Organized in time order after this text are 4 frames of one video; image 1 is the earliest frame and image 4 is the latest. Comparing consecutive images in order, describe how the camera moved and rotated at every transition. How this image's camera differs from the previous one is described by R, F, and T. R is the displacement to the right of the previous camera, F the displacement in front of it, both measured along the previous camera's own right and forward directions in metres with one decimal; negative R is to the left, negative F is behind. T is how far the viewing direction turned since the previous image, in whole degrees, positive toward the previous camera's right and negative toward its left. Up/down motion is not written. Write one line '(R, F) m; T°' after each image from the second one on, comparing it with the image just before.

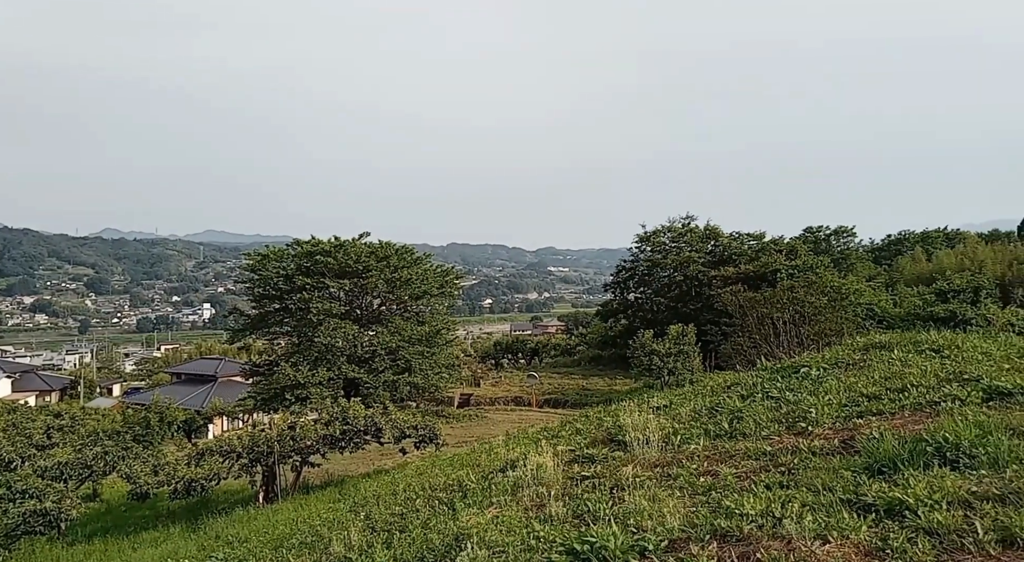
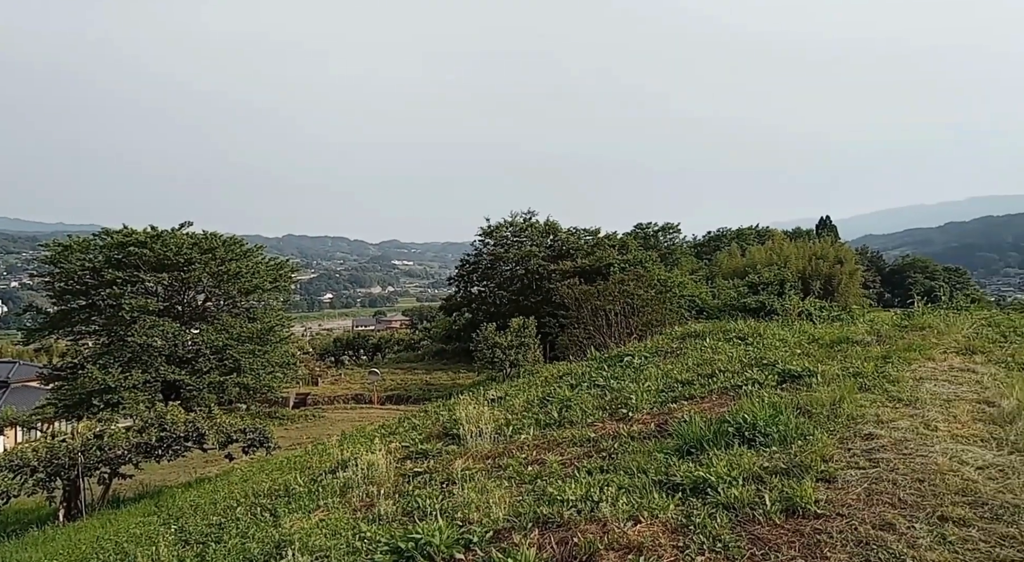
(+0.2, 0.0) m; +12°
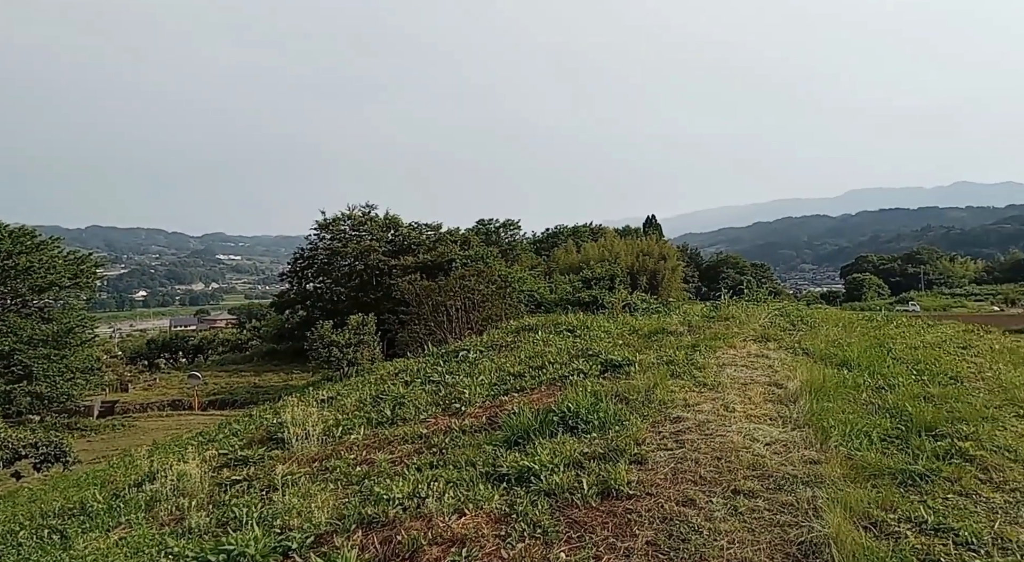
(+0.1, 0.0) m; +12°
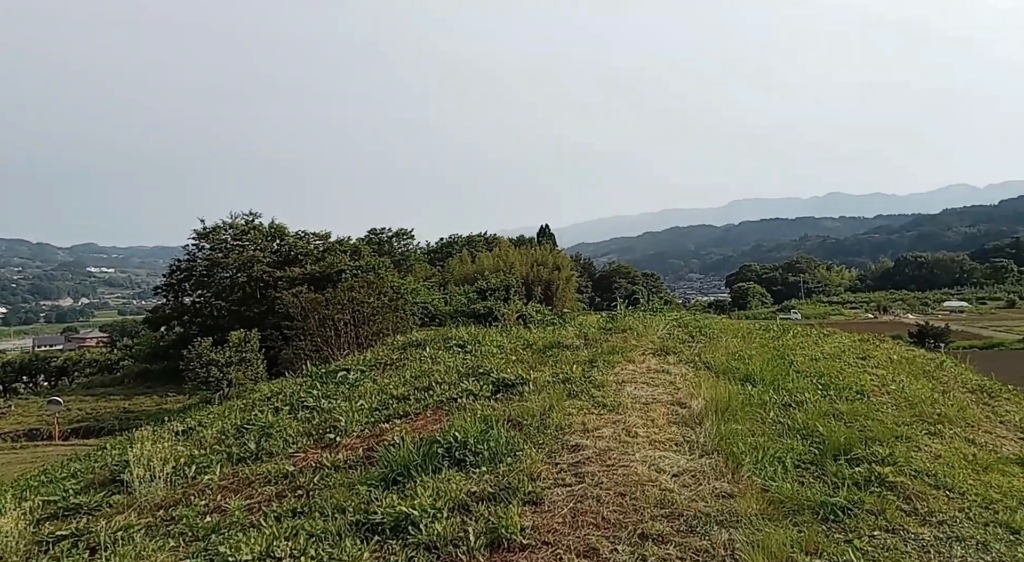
(+0.1, +0.6) m; +8°
